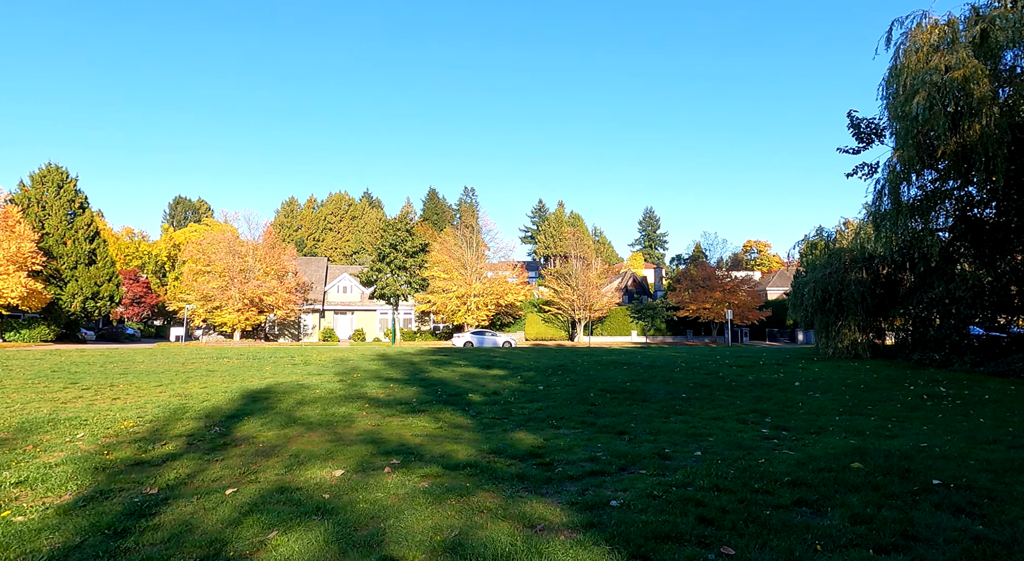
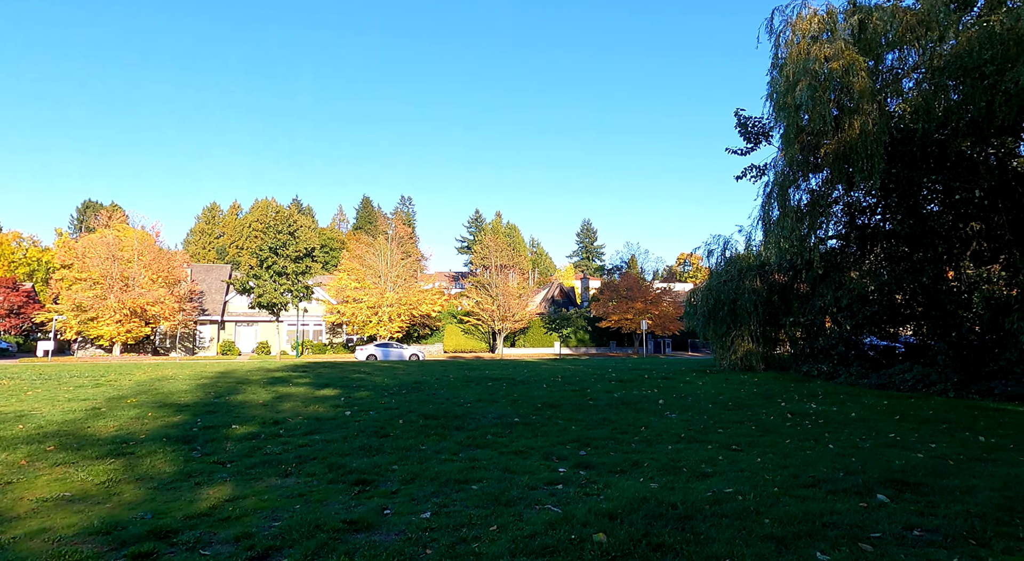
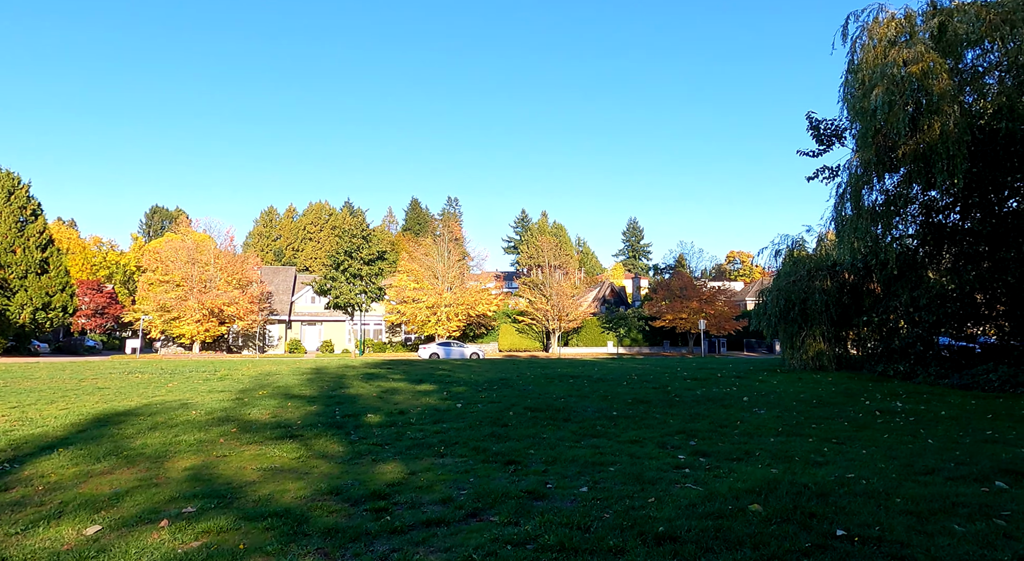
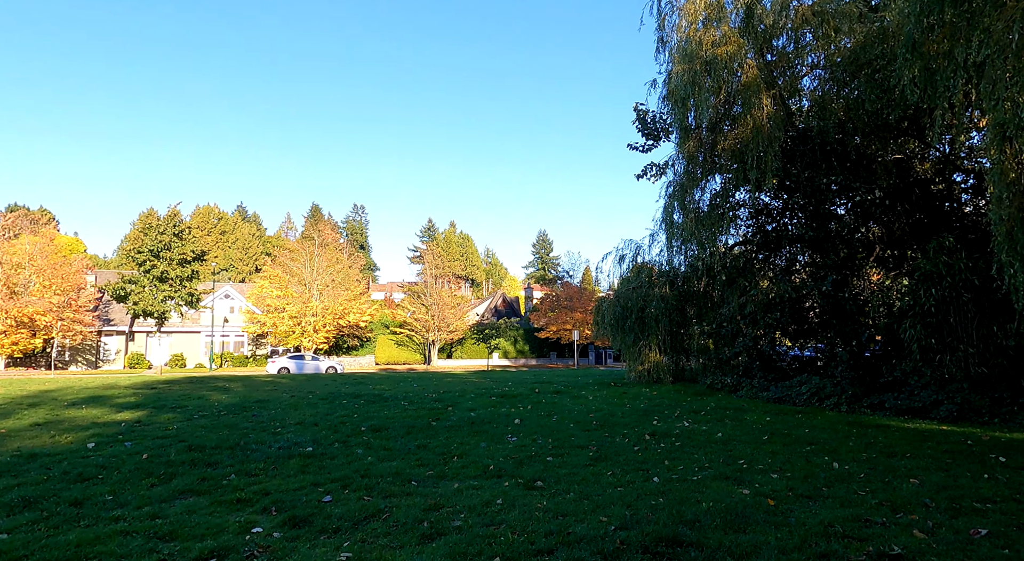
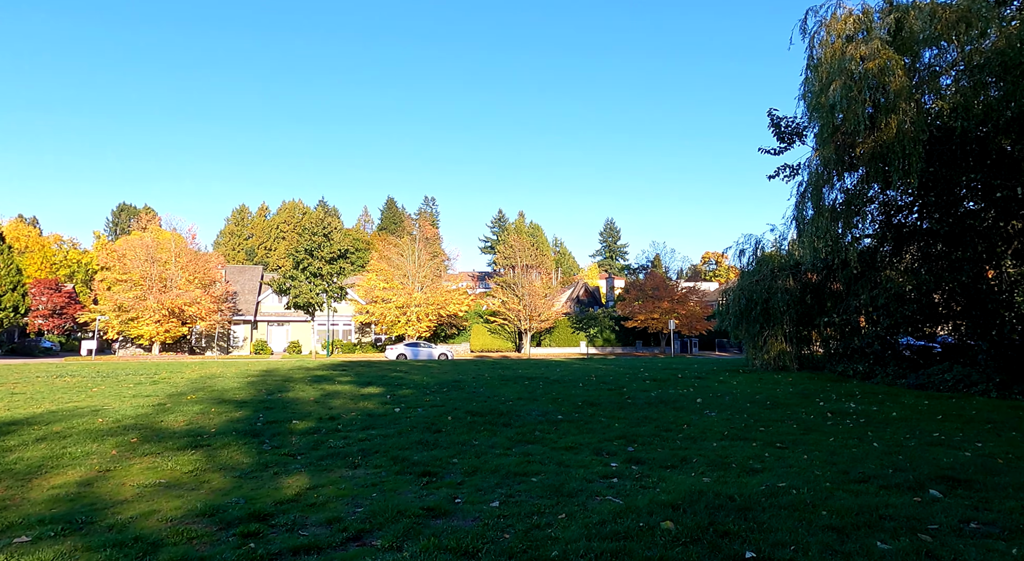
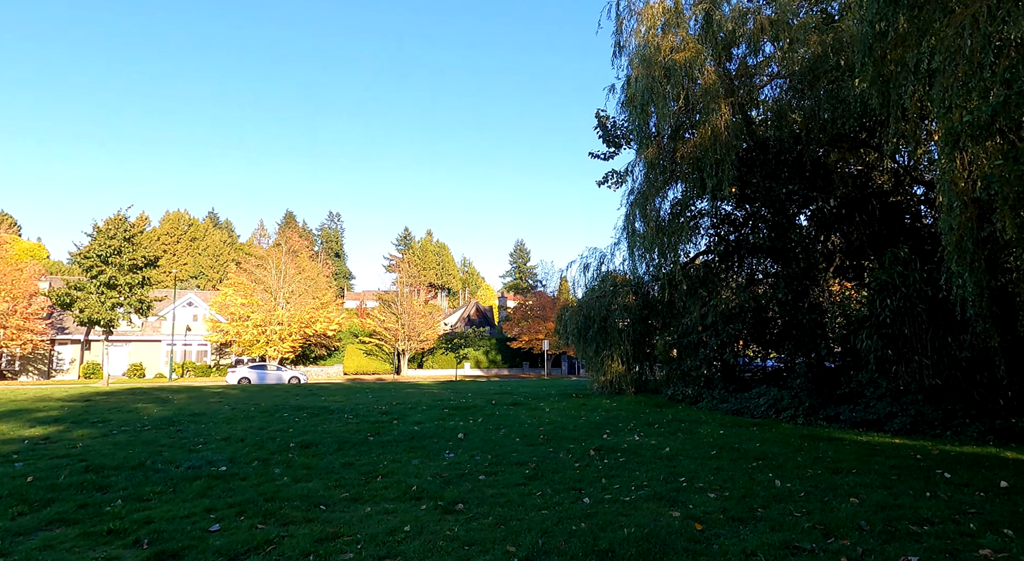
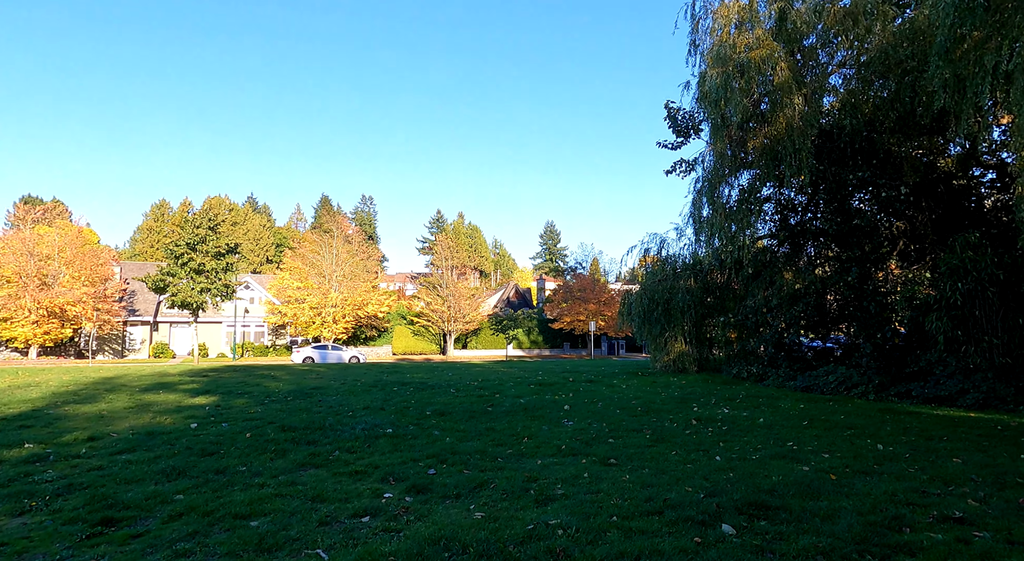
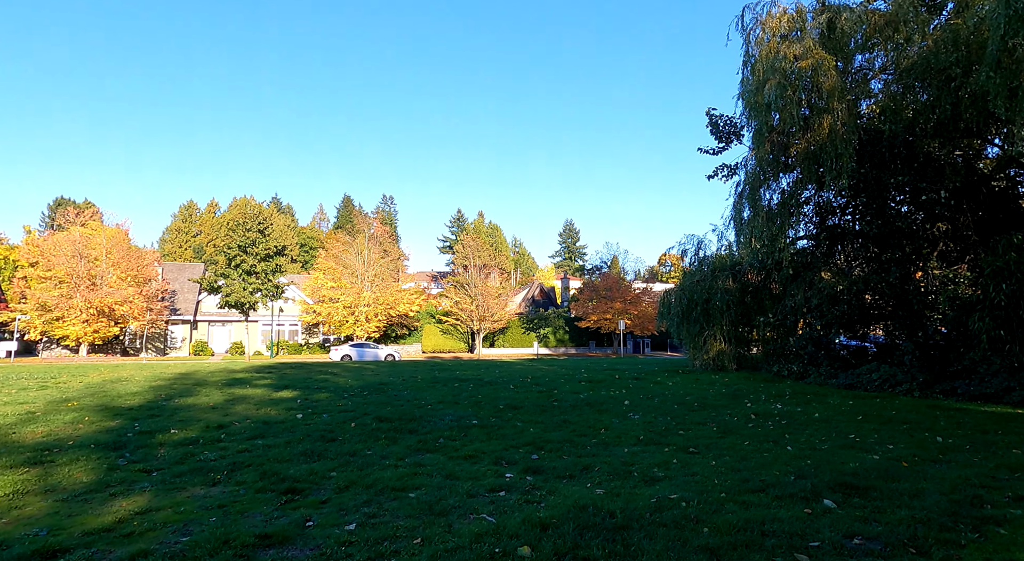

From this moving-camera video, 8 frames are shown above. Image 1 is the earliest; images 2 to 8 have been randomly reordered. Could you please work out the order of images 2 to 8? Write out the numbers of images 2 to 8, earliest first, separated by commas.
3, 5, 2, 8, 7, 4, 6
